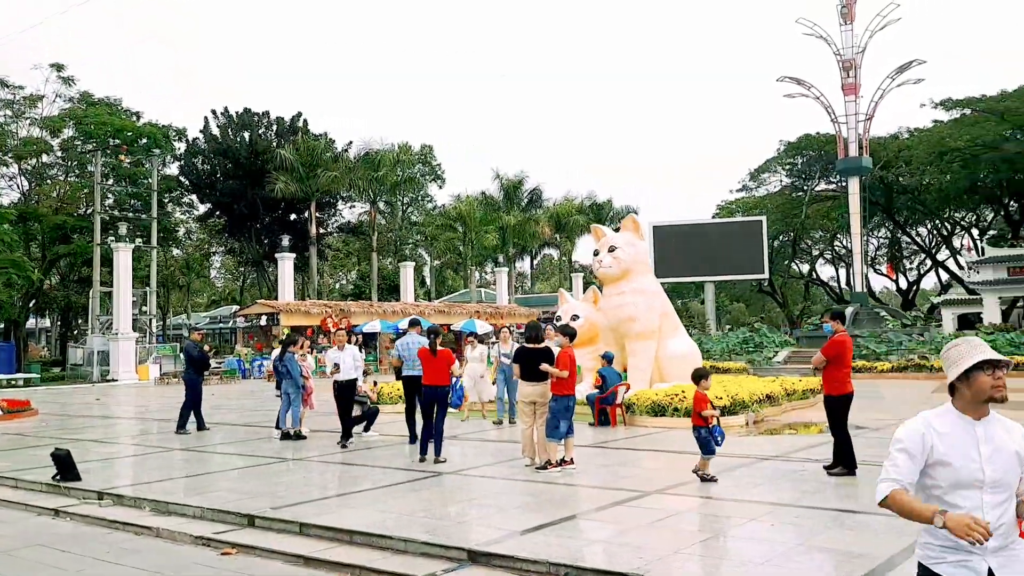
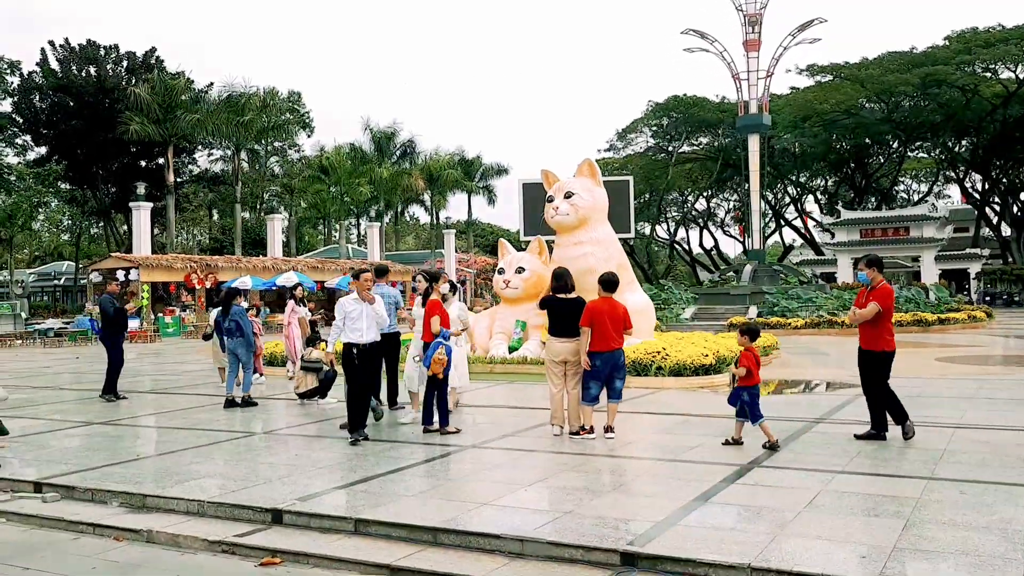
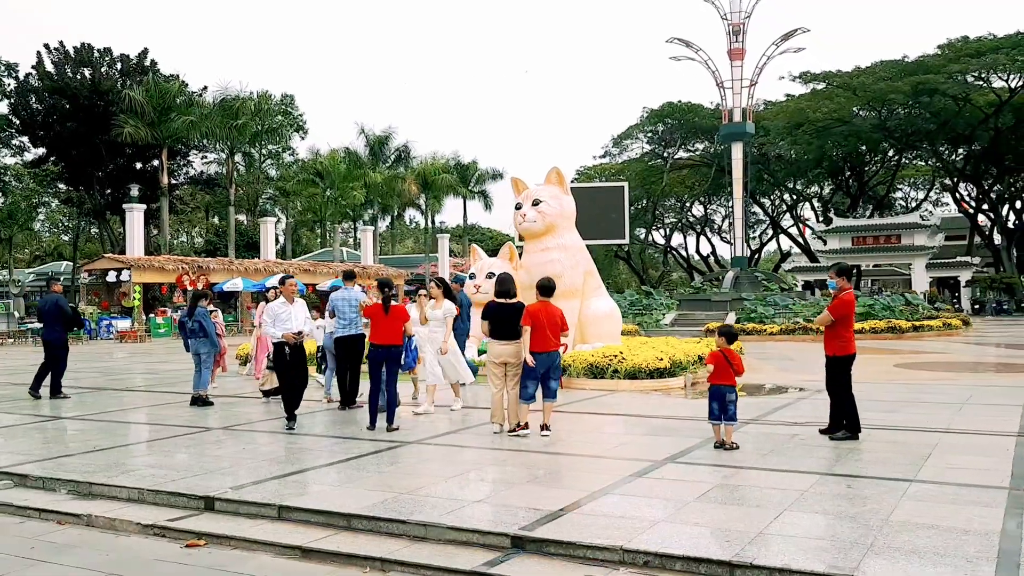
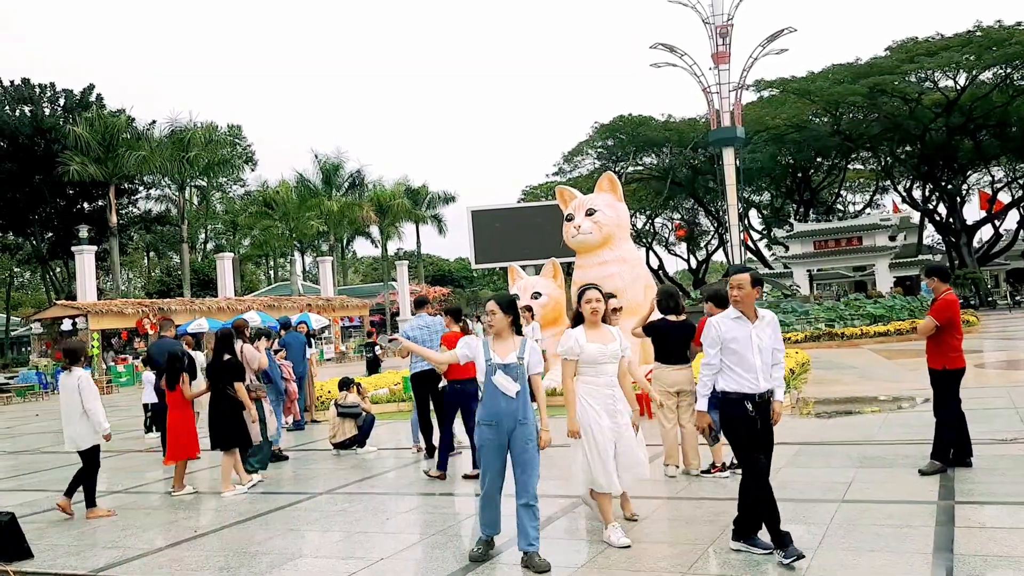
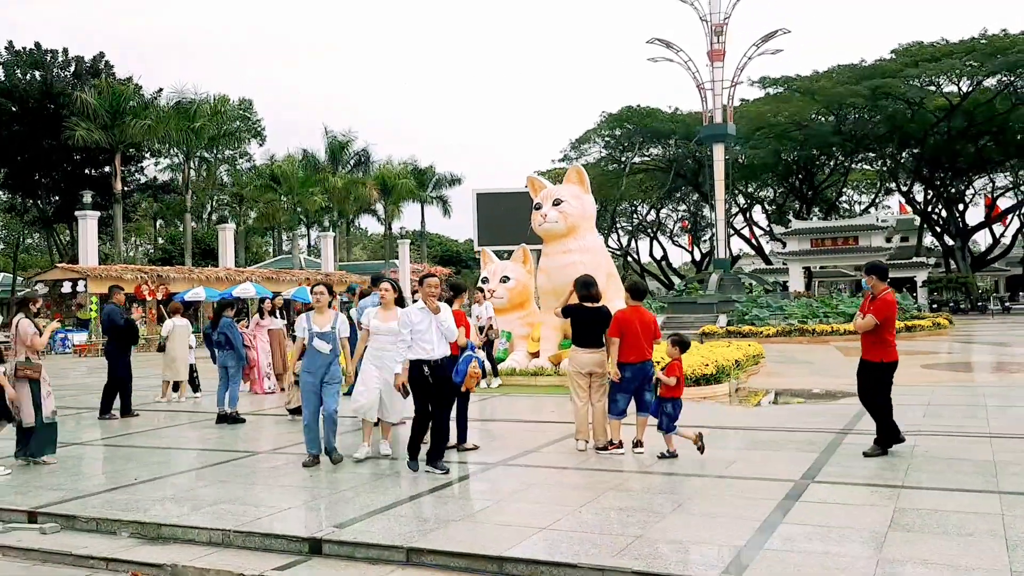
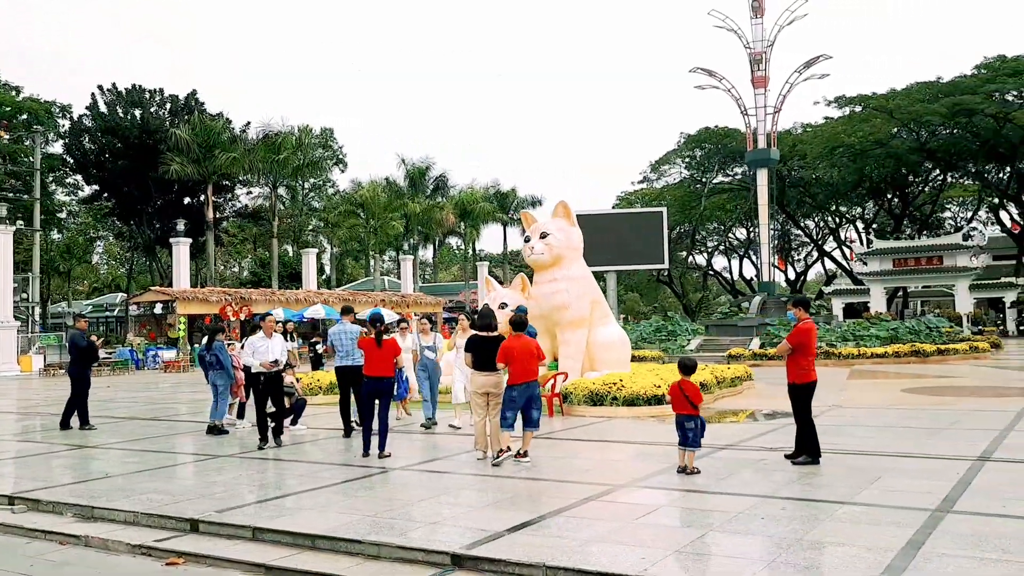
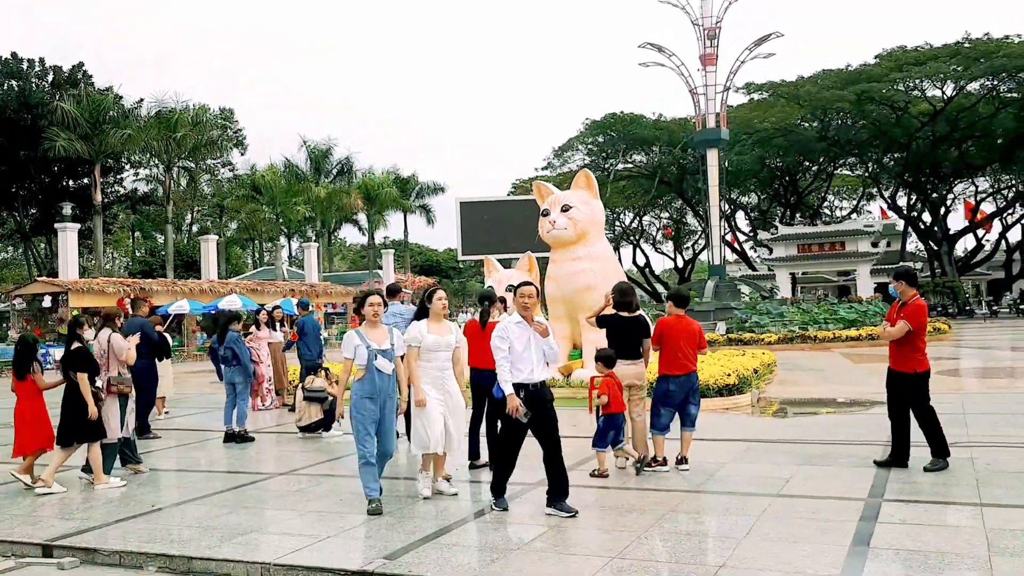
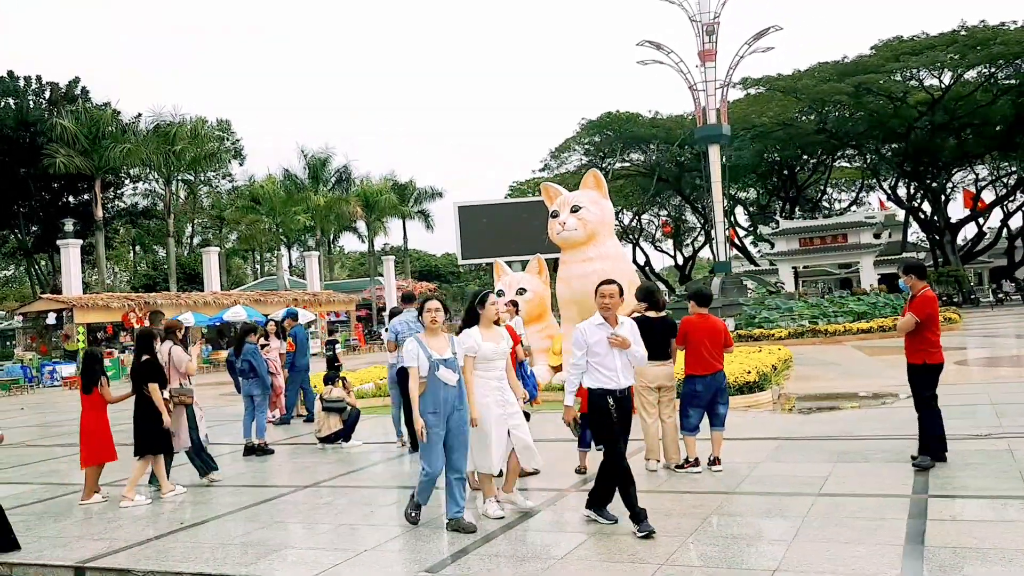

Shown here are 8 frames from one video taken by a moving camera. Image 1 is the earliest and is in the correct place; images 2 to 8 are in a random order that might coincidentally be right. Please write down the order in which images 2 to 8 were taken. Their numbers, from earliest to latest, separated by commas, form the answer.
6, 3, 2, 5, 7, 8, 4
